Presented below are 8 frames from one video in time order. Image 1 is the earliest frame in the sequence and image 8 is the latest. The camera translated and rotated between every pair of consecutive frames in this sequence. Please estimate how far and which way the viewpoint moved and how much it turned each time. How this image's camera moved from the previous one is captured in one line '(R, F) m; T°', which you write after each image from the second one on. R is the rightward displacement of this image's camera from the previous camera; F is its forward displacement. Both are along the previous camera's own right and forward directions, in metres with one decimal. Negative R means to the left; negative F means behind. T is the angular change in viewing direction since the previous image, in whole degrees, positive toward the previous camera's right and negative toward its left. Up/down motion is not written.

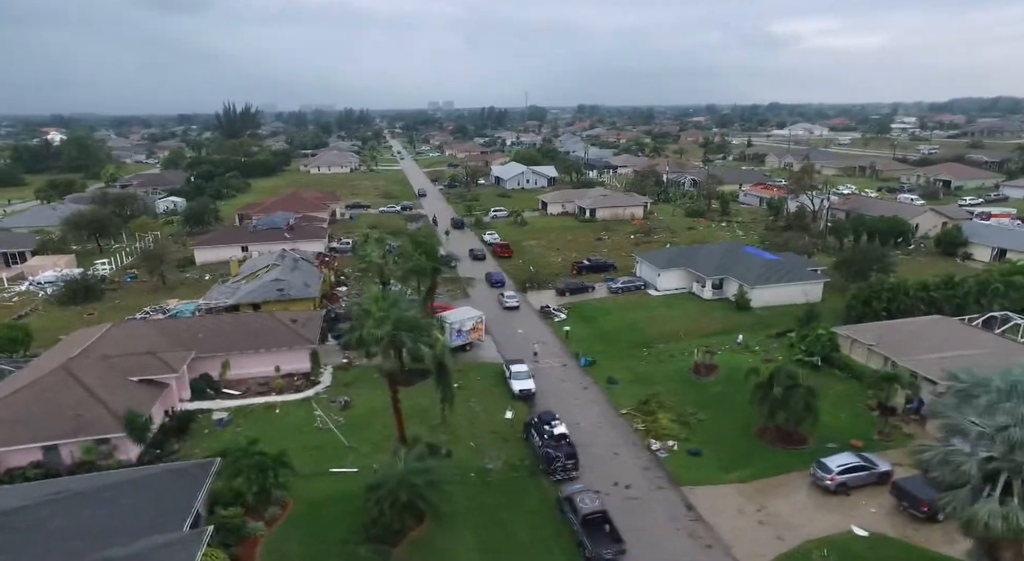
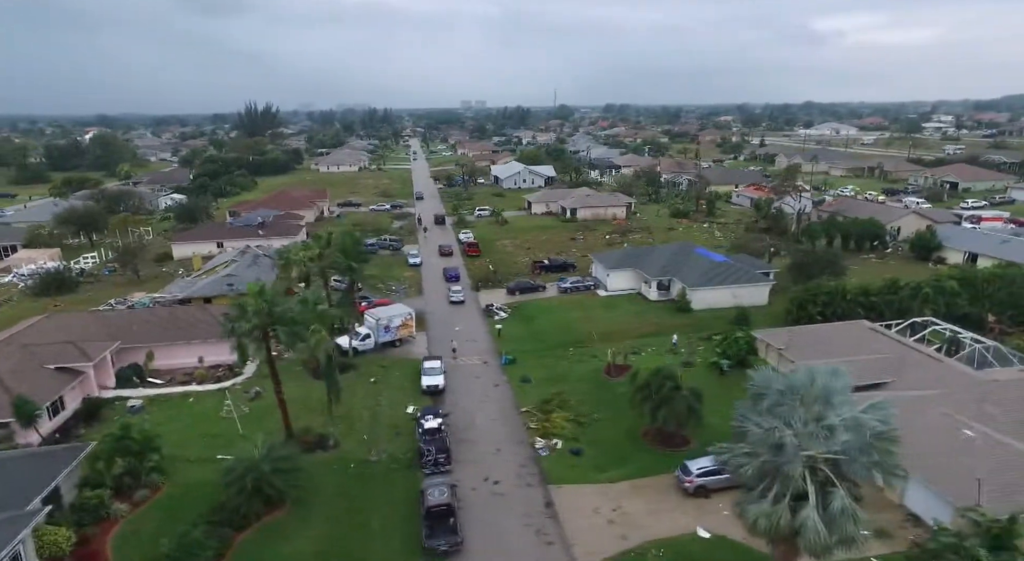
(+5.7, -0.4) m; -3°
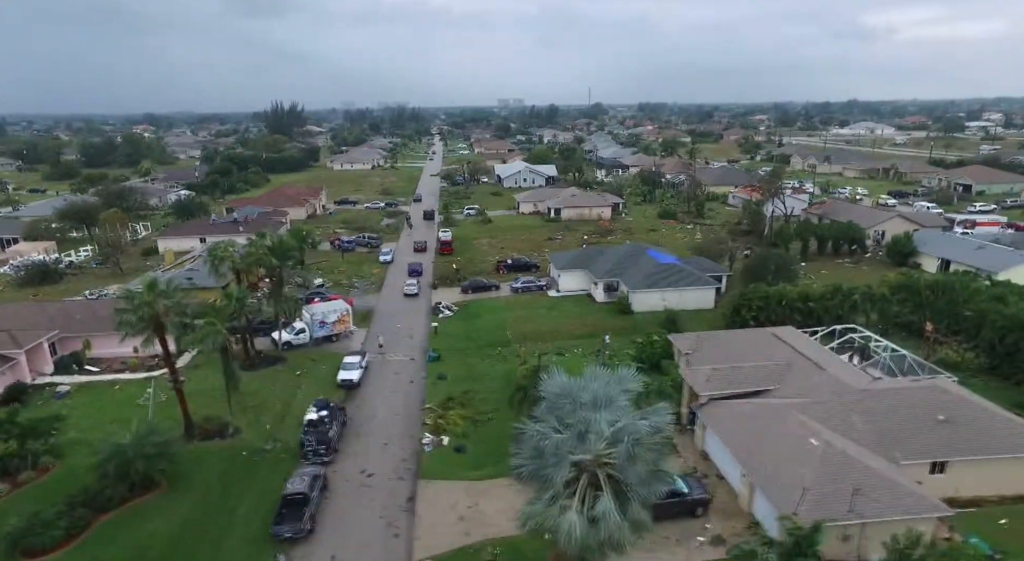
(+5.9, -0.3) m; -4°
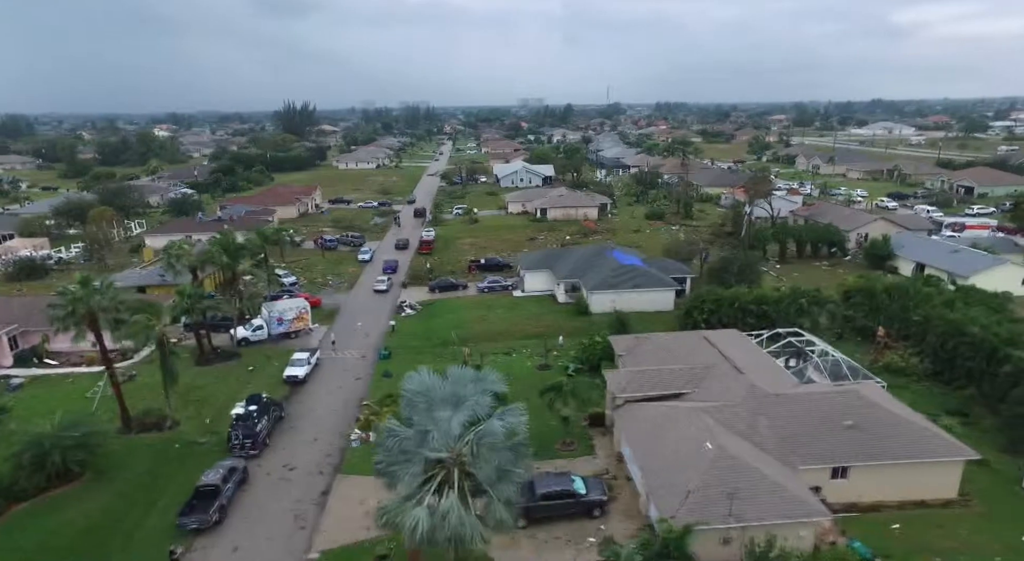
(+3.8, -0.2) m; -2°
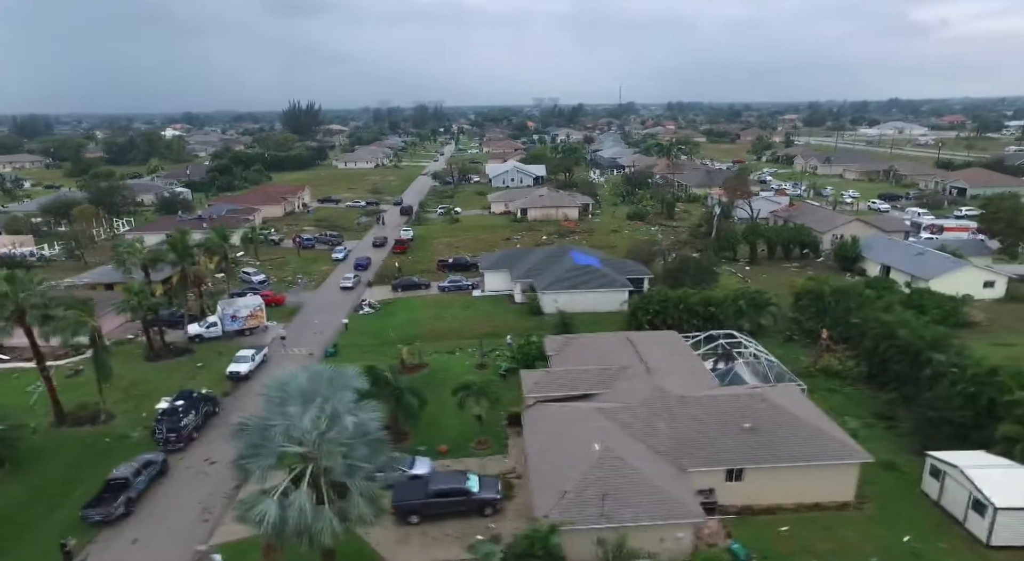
(+3.8, -0.1) m; -1°
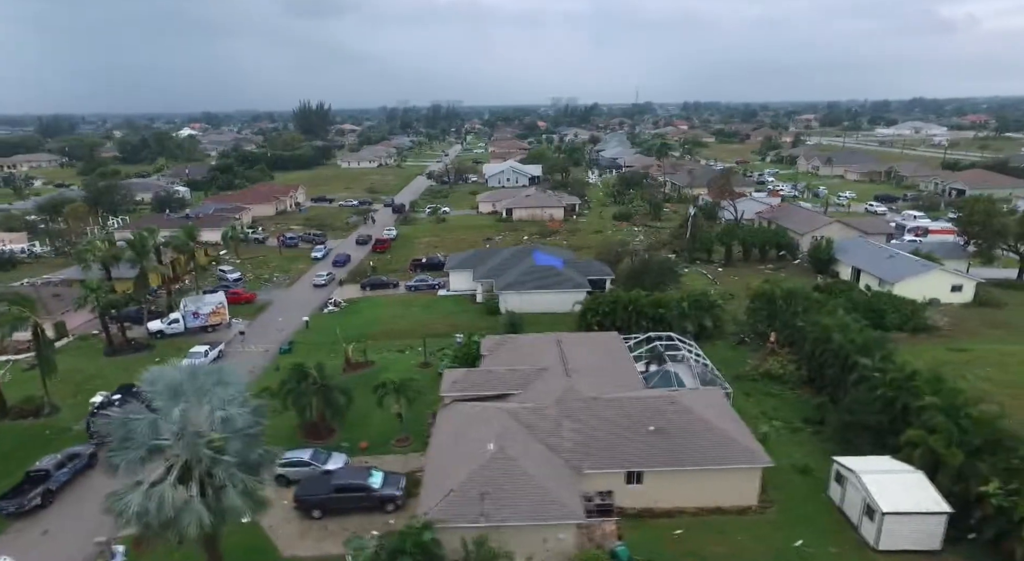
(+3.7, -0.1) m; -2°
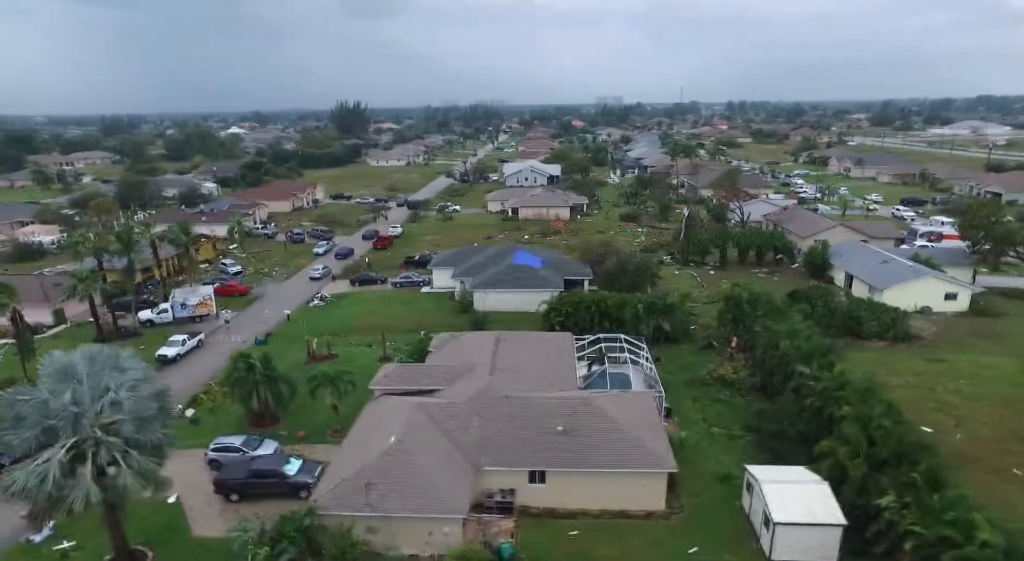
(+4.3, -0.1) m; -4°
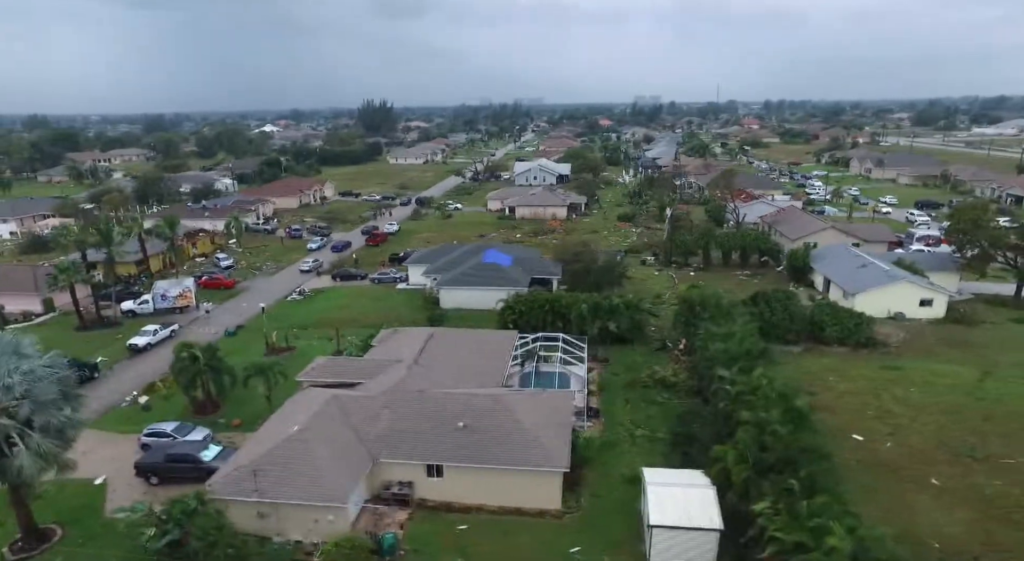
(+4.2, -0.1) m; -3°
